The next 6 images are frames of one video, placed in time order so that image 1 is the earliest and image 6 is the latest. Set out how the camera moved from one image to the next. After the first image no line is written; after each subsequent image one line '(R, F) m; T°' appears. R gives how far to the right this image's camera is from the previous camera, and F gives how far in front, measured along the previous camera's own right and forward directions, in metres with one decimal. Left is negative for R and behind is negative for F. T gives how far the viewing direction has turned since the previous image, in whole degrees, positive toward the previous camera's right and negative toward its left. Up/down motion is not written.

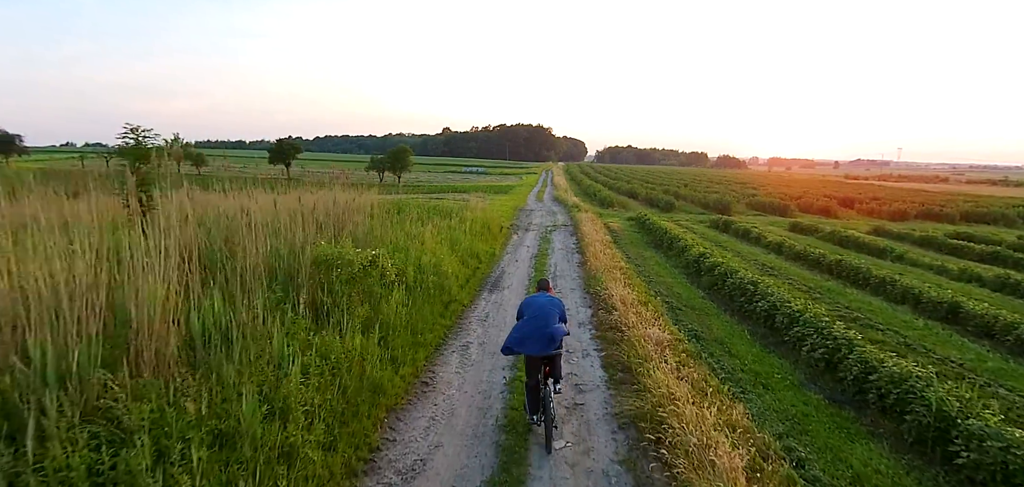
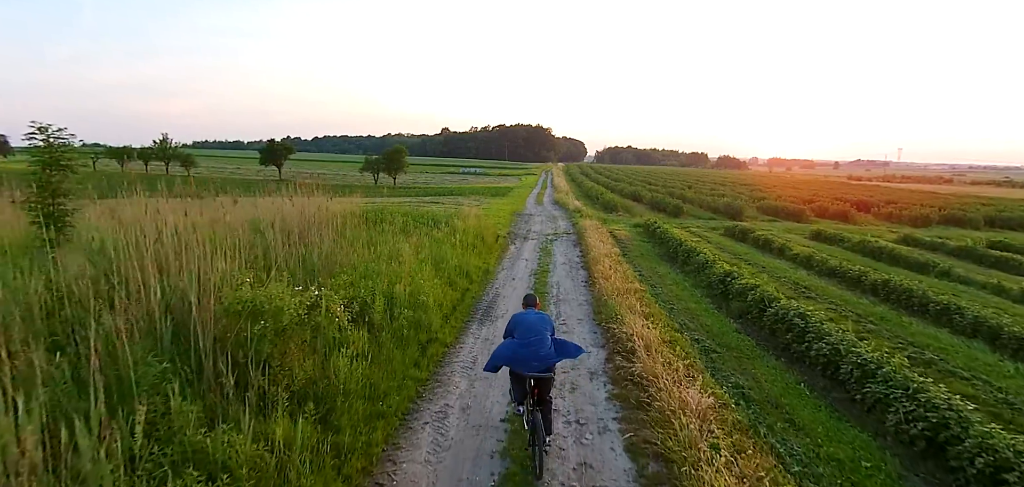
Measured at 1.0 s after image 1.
(+0.1, +1.9) m; 0°
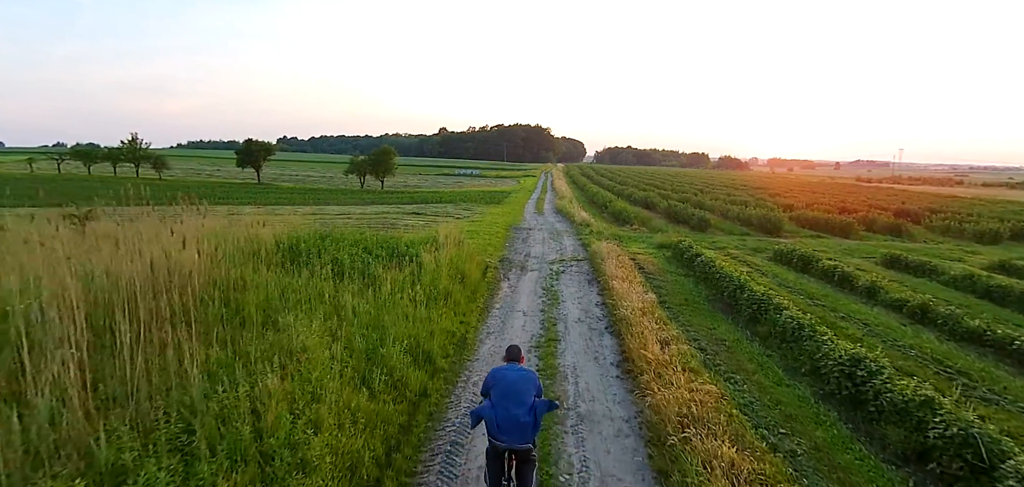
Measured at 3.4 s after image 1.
(+0.1, +4.7) m; 0°
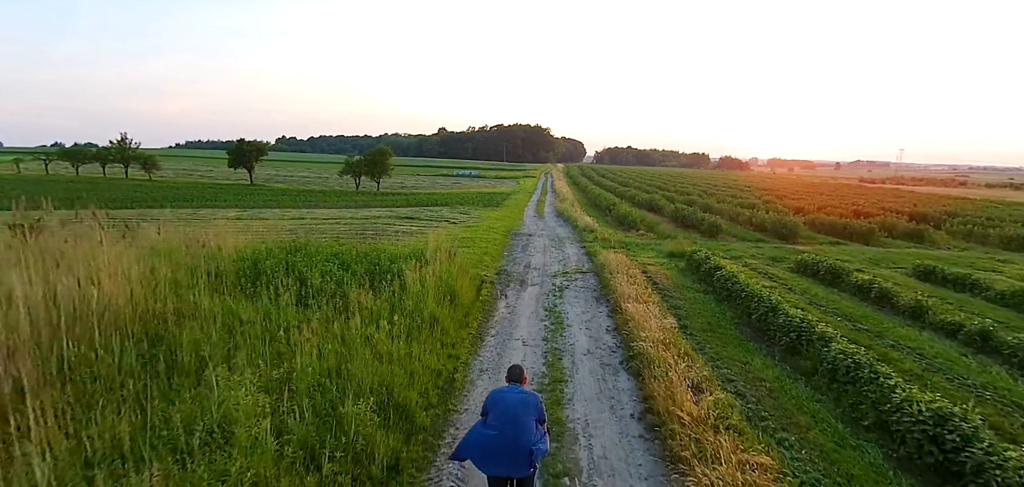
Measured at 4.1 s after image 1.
(0.0, +1.5) m; 0°
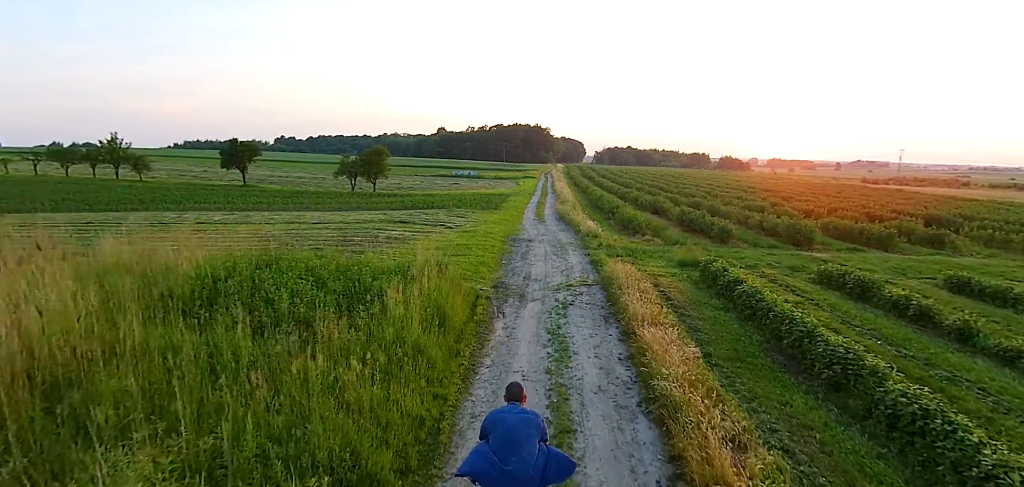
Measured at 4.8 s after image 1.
(0.0, +1.3) m; 0°
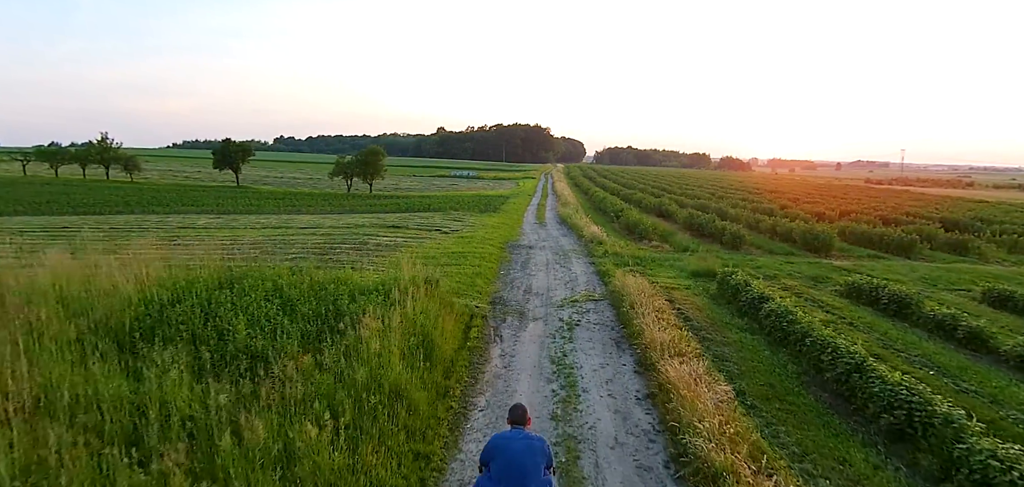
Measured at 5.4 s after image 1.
(0.0, +1.3) m; 0°
